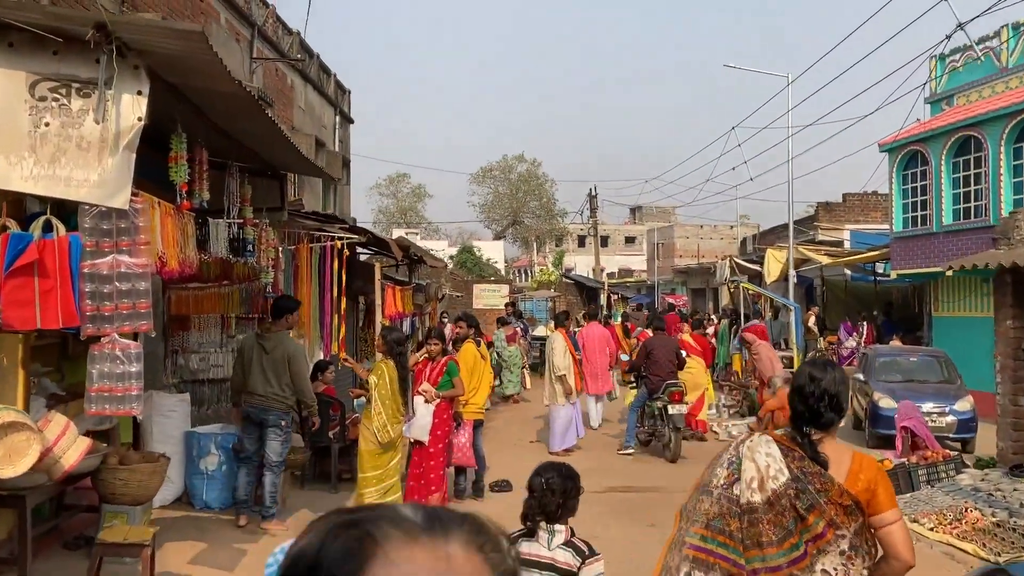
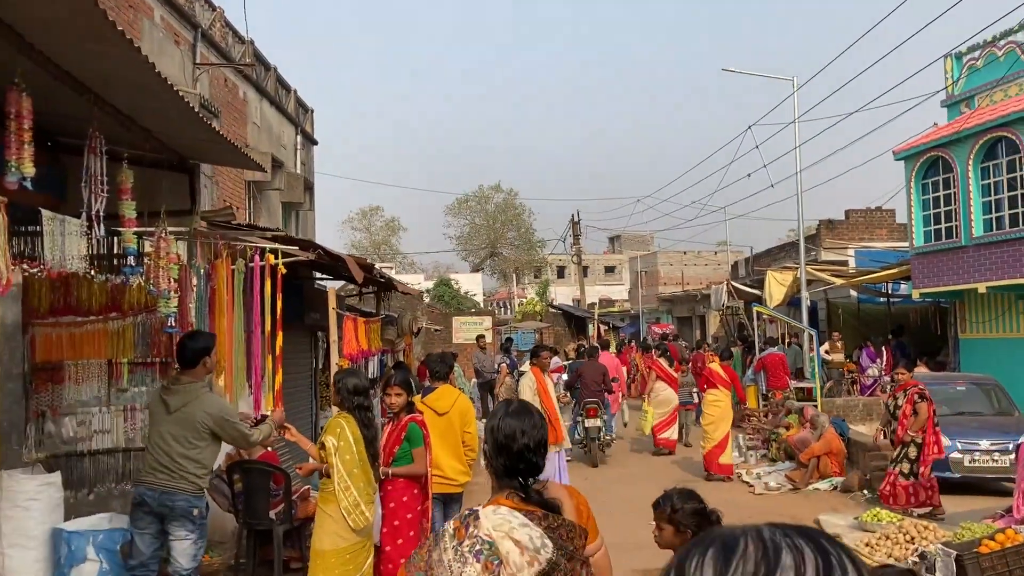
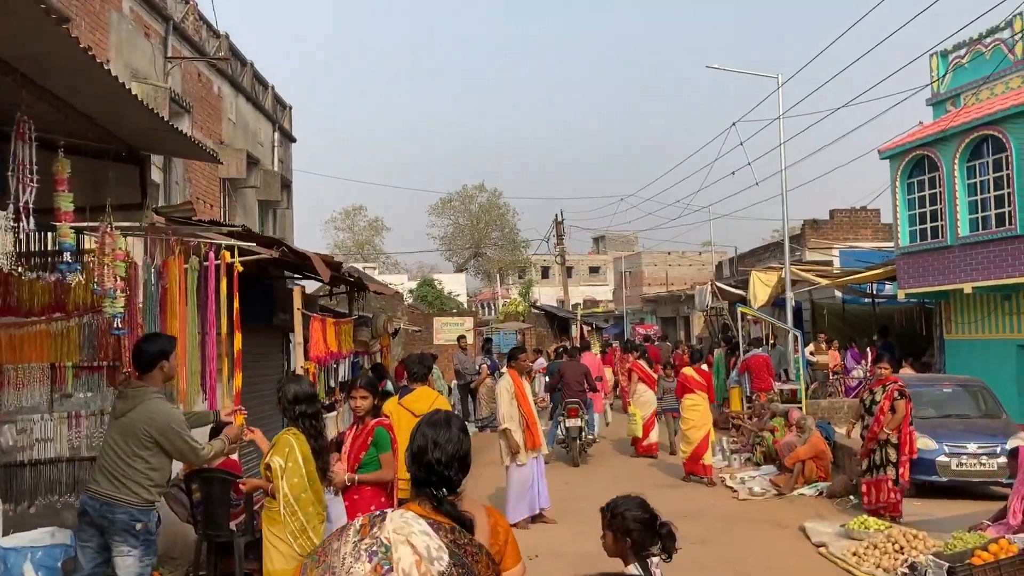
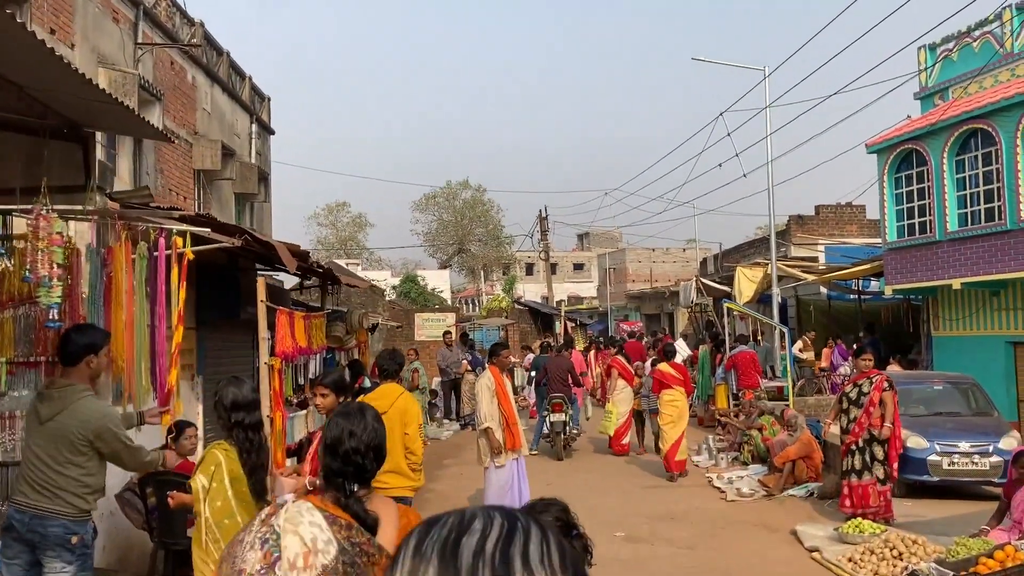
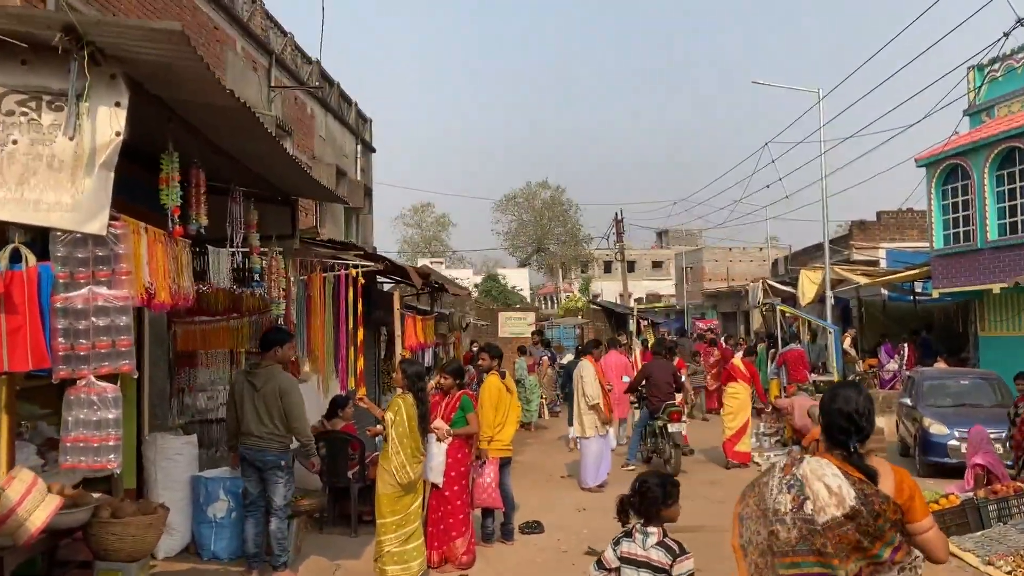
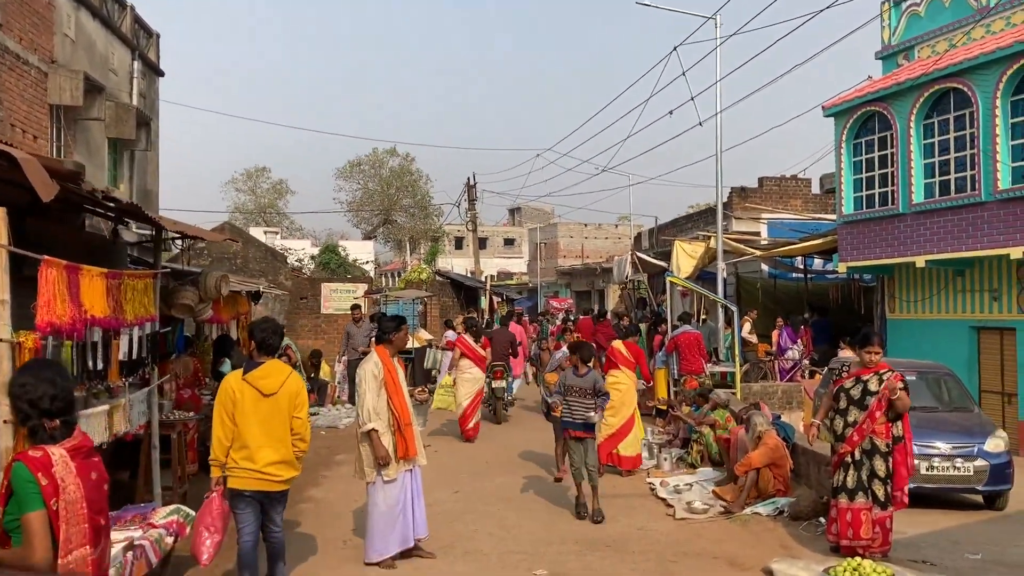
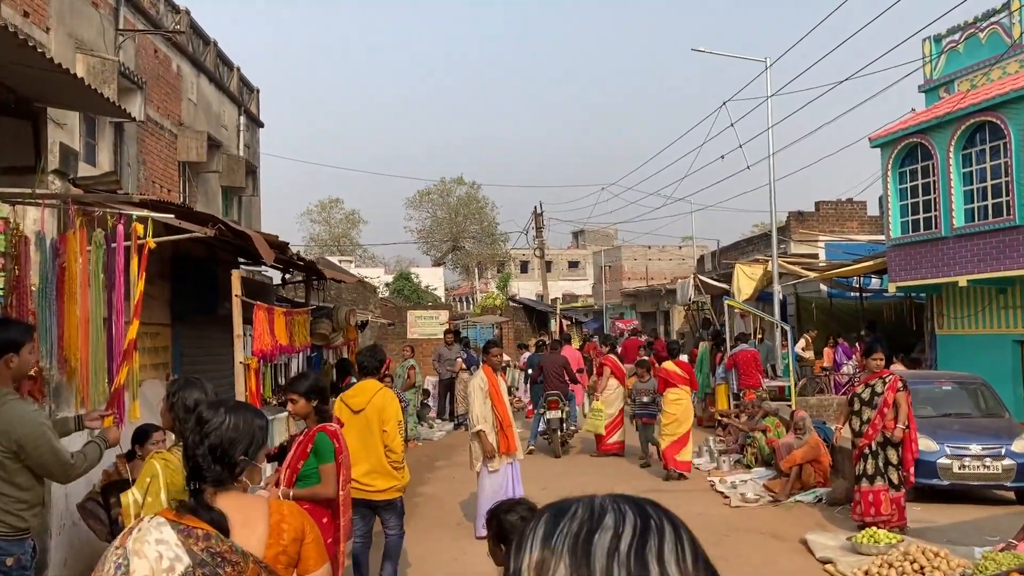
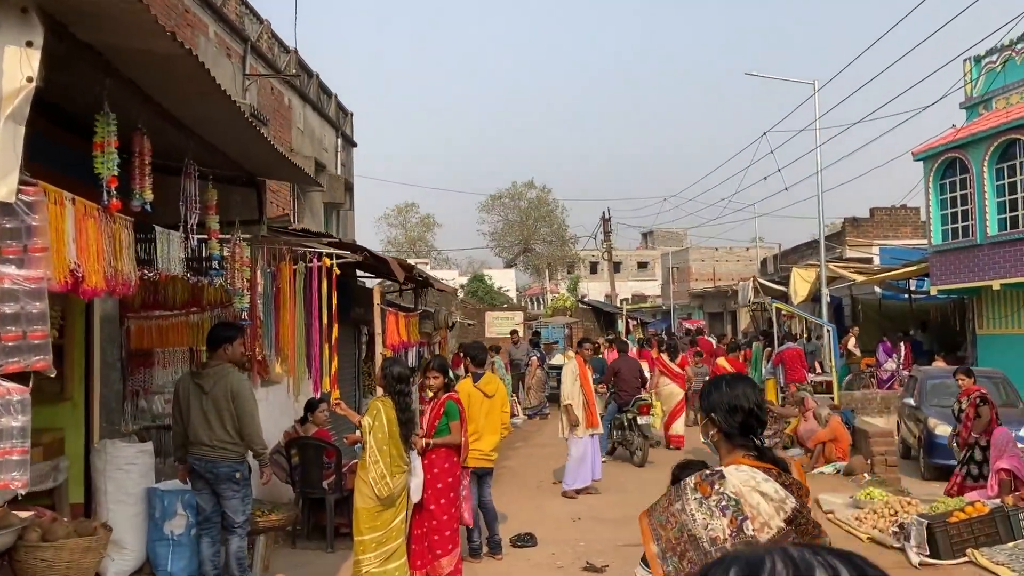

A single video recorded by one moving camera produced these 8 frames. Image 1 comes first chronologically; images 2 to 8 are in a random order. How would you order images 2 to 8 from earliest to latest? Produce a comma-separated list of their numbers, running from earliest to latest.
5, 8, 2, 3, 4, 7, 6
